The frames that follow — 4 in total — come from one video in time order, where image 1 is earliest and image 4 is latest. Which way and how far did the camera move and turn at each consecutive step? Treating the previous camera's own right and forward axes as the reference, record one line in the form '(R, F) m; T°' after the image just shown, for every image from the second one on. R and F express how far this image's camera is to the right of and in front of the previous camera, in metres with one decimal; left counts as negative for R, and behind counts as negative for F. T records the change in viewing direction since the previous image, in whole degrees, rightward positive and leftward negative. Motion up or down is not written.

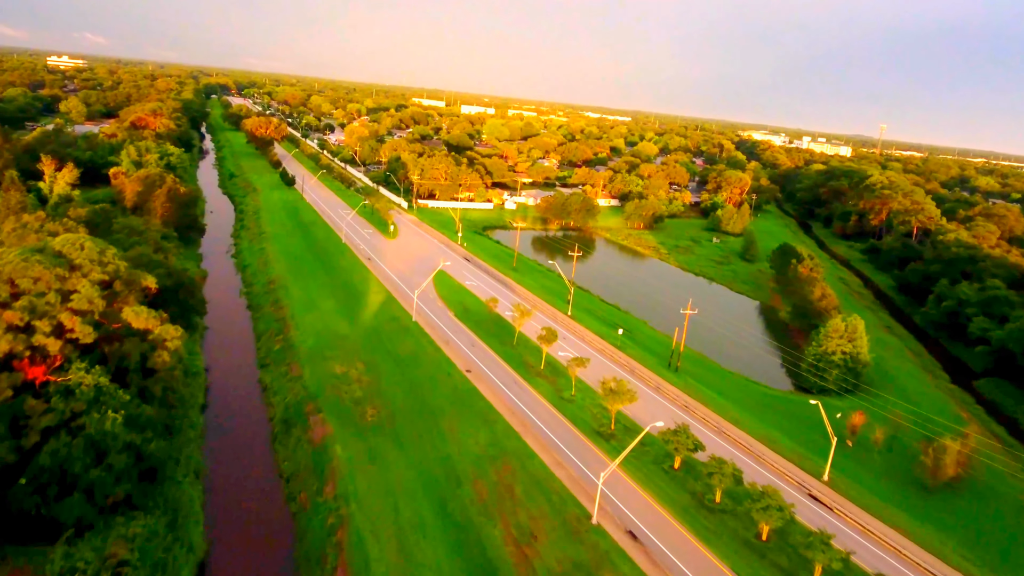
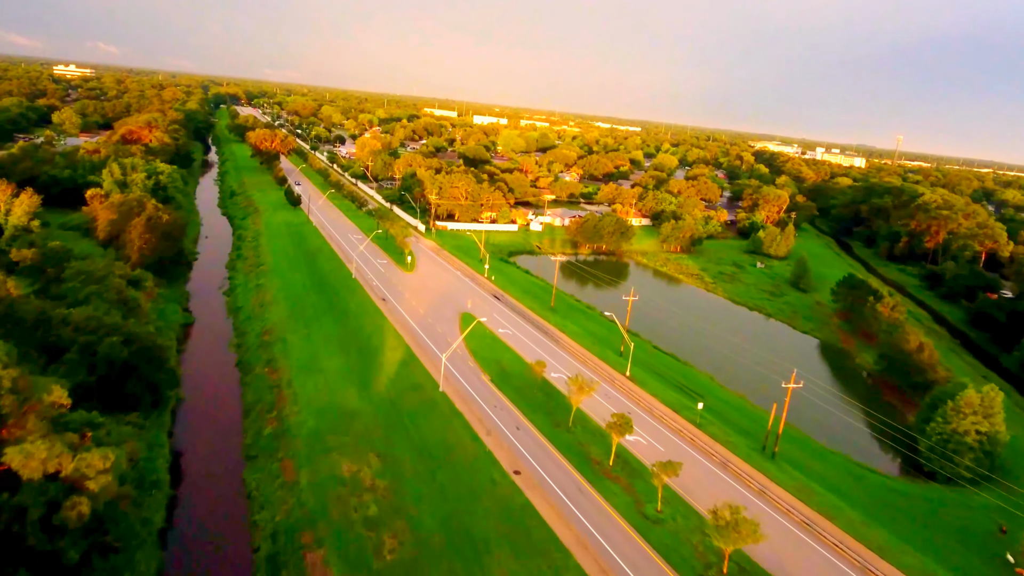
(-1.7, +6.9) m; -1°
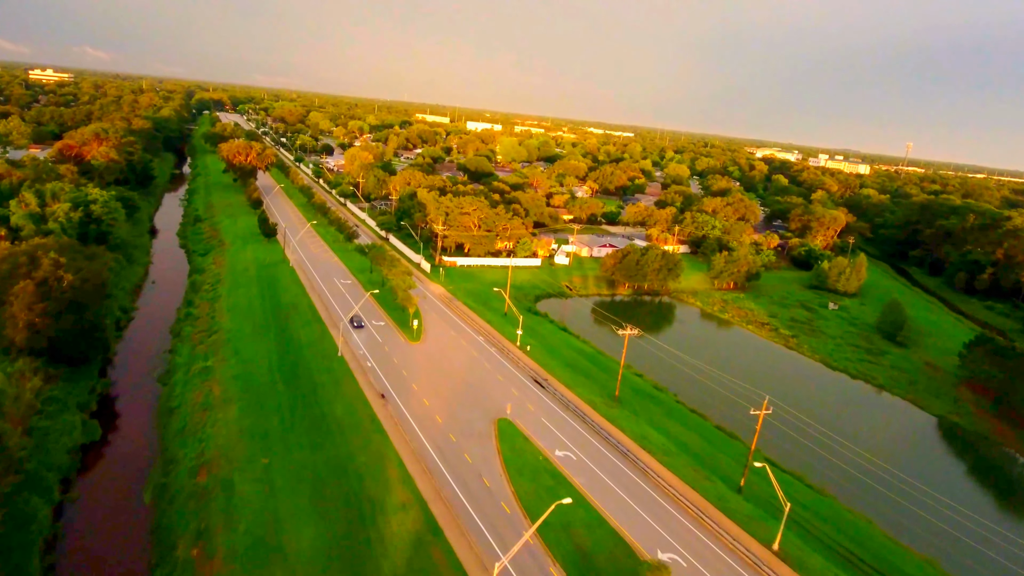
(-2.6, +12.5) m; +1°
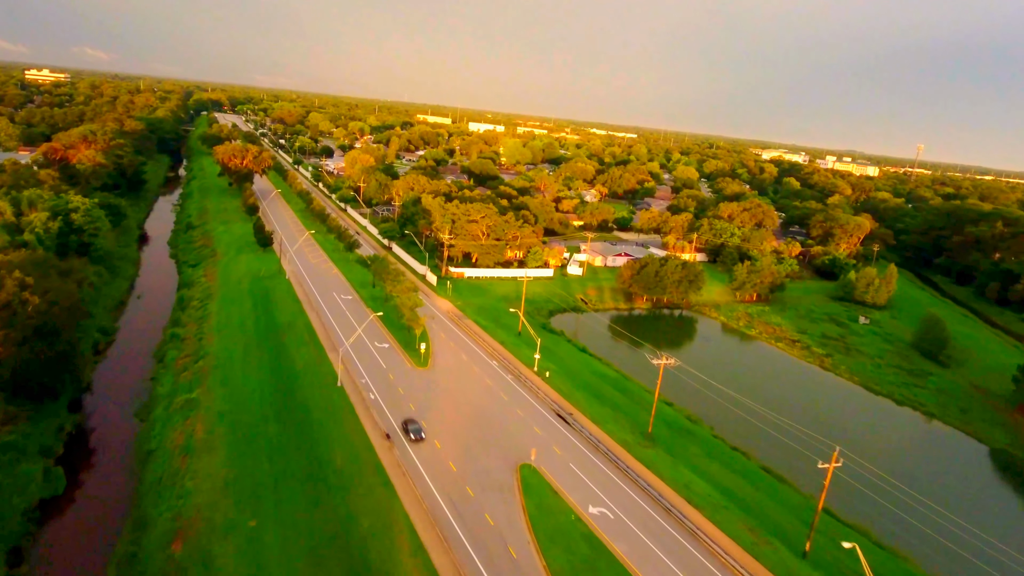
(-0.8, +3.5) m; 0°
